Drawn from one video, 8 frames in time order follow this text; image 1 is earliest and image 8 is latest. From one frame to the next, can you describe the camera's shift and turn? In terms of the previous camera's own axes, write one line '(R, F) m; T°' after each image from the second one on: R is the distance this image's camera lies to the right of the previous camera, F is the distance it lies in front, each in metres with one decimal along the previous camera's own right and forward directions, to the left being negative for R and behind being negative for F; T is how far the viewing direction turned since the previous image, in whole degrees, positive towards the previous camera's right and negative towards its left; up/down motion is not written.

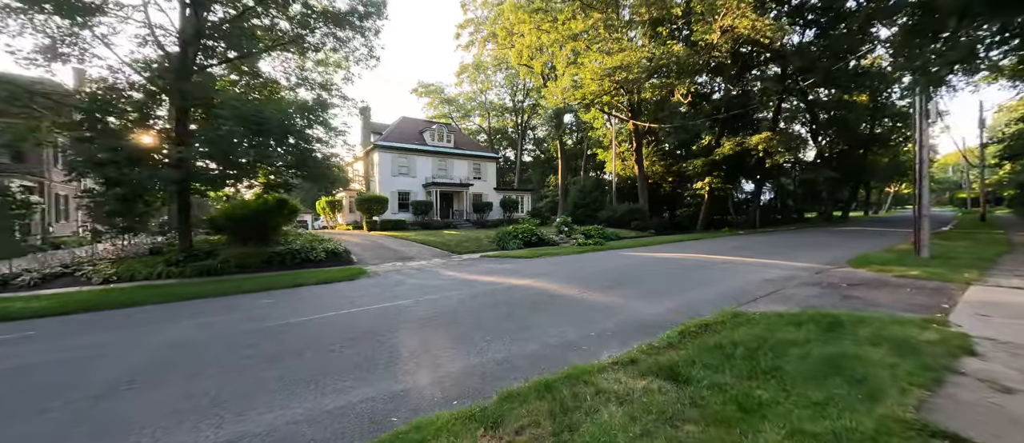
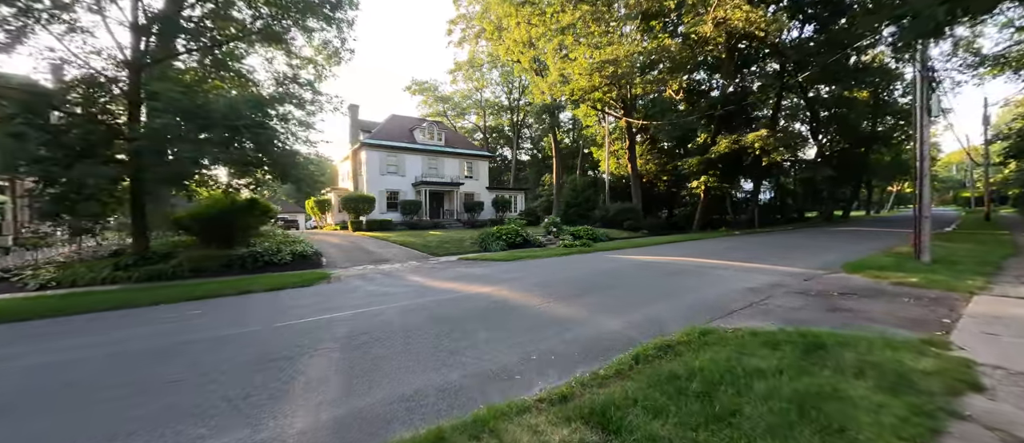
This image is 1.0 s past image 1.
(+0.8, +0.6) m; 0°
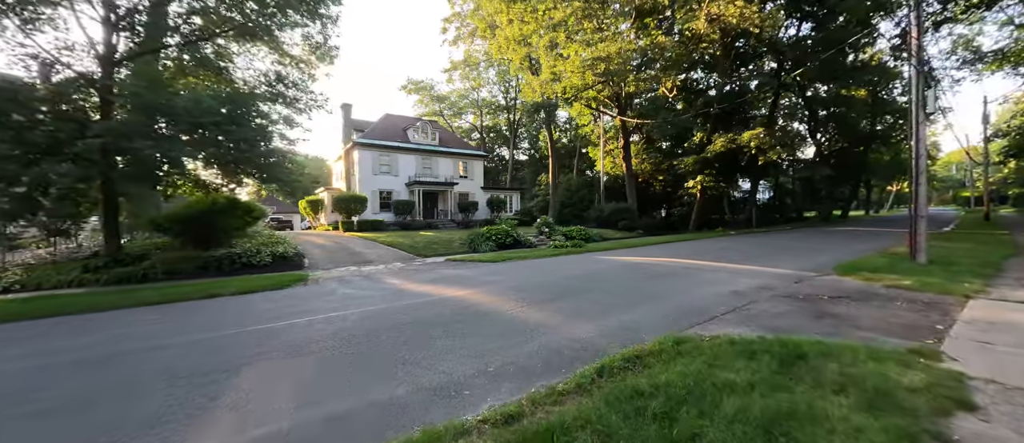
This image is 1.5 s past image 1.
(+0.4, +0.3) m; 0°
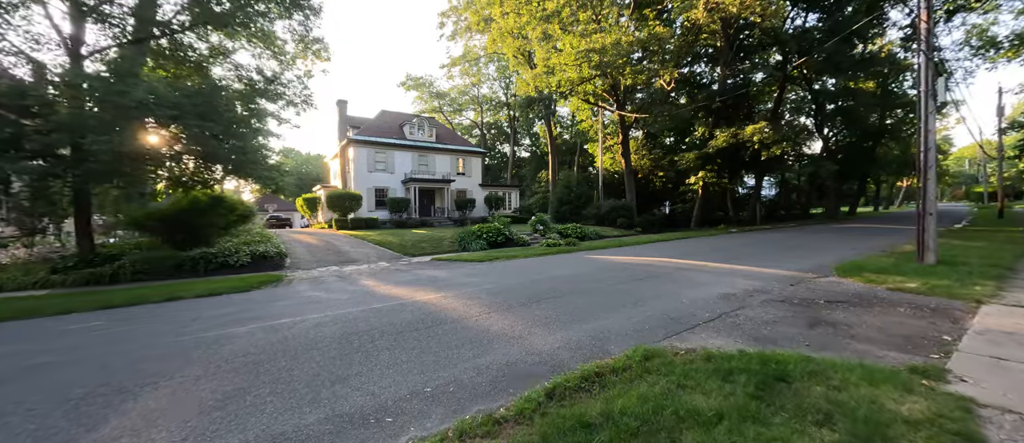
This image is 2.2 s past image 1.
(+0.6, +0.4) m; -1°
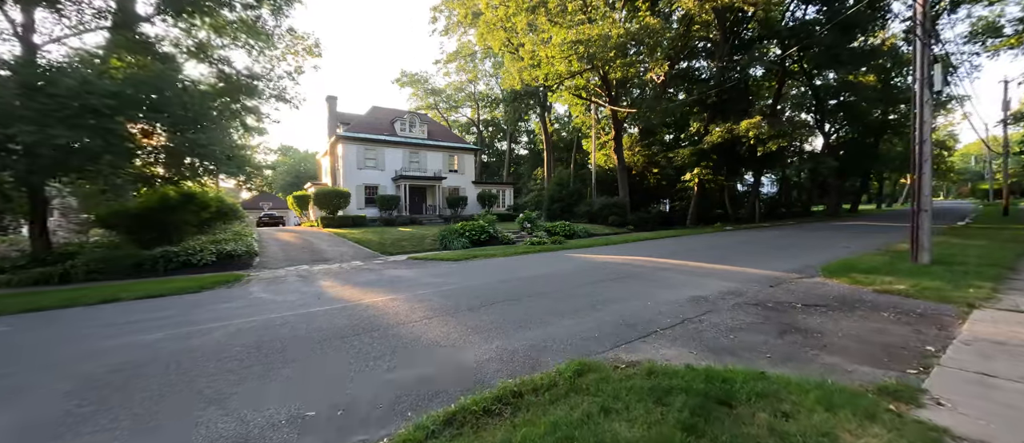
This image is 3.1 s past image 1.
(+0.8, +0.5) m; 0°
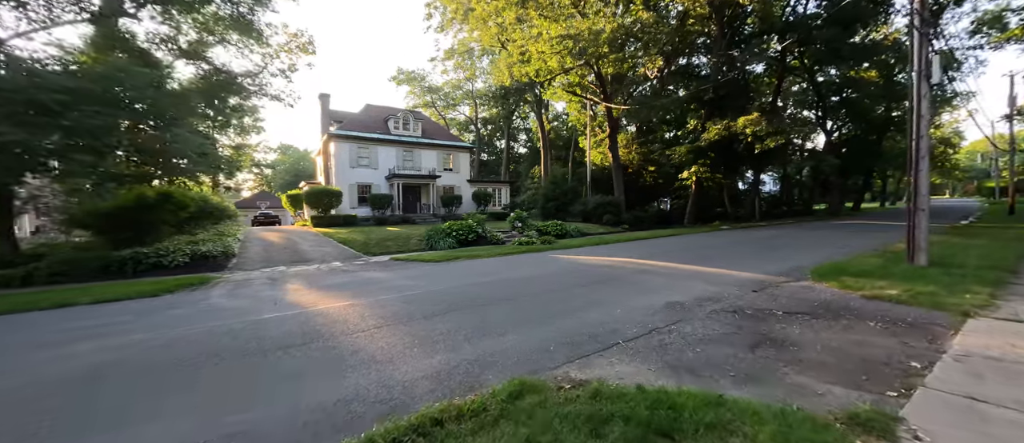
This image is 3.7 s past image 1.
(+0.6, +0.3) m; 0°
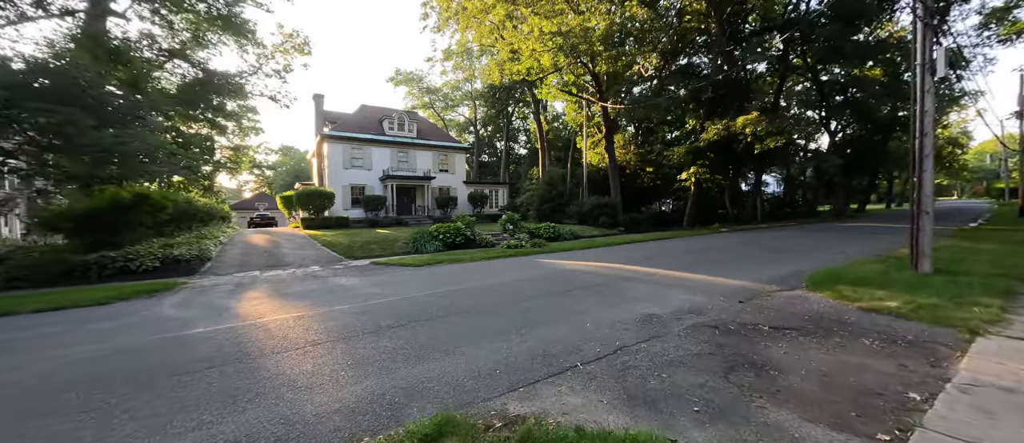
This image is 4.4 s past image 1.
(+0.6, +0.4) m; -1°
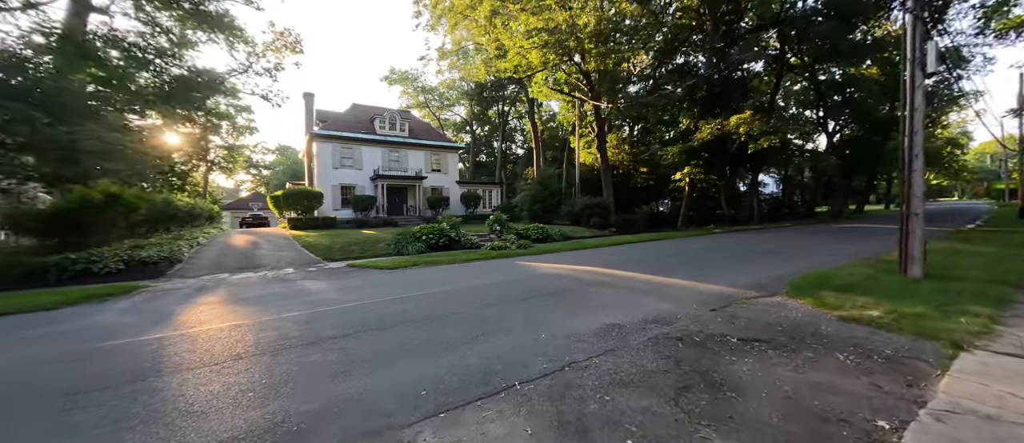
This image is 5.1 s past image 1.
(+0.6, +0.3) m; 0°
